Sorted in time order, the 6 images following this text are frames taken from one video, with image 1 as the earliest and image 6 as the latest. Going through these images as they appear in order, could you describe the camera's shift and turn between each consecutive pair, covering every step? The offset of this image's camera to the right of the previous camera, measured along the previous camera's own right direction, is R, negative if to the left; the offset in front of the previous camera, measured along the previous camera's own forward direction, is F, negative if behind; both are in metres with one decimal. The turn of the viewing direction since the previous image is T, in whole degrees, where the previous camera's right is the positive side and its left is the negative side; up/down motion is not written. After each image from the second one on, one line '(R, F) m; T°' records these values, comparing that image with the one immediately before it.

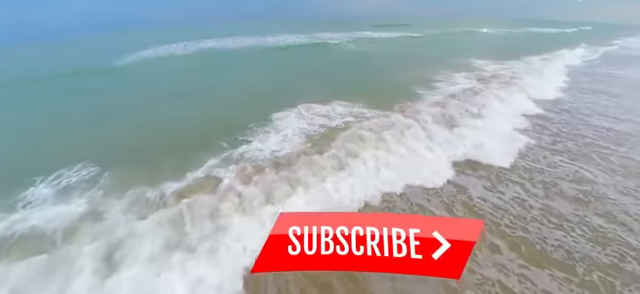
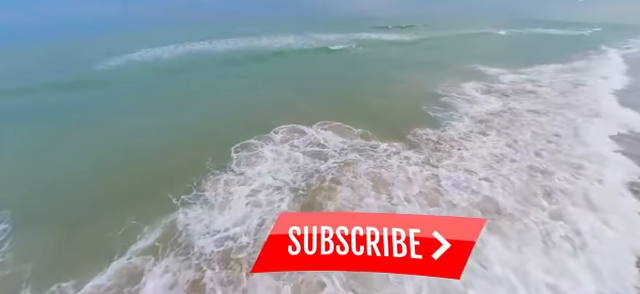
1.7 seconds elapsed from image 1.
(+0.3, +2.5) m; 0°
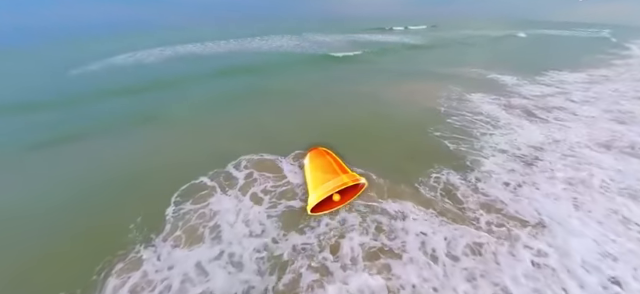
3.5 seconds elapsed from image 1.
(+0.4, +2.6) m; 0°
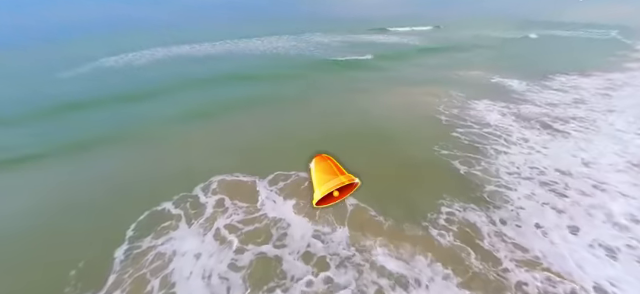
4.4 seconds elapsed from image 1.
(+0.3, +1.3) m; 0°
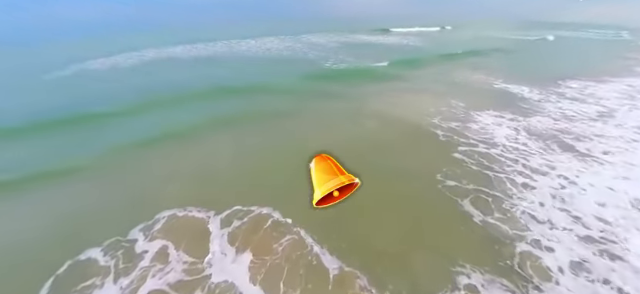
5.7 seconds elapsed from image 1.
(+0.6, +1.8) m; 0°
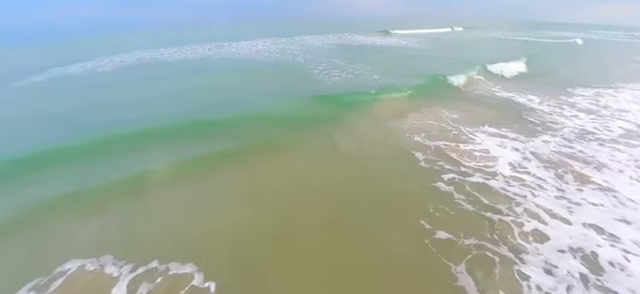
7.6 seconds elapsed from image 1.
(+1.0, +1.7) m; 0°
